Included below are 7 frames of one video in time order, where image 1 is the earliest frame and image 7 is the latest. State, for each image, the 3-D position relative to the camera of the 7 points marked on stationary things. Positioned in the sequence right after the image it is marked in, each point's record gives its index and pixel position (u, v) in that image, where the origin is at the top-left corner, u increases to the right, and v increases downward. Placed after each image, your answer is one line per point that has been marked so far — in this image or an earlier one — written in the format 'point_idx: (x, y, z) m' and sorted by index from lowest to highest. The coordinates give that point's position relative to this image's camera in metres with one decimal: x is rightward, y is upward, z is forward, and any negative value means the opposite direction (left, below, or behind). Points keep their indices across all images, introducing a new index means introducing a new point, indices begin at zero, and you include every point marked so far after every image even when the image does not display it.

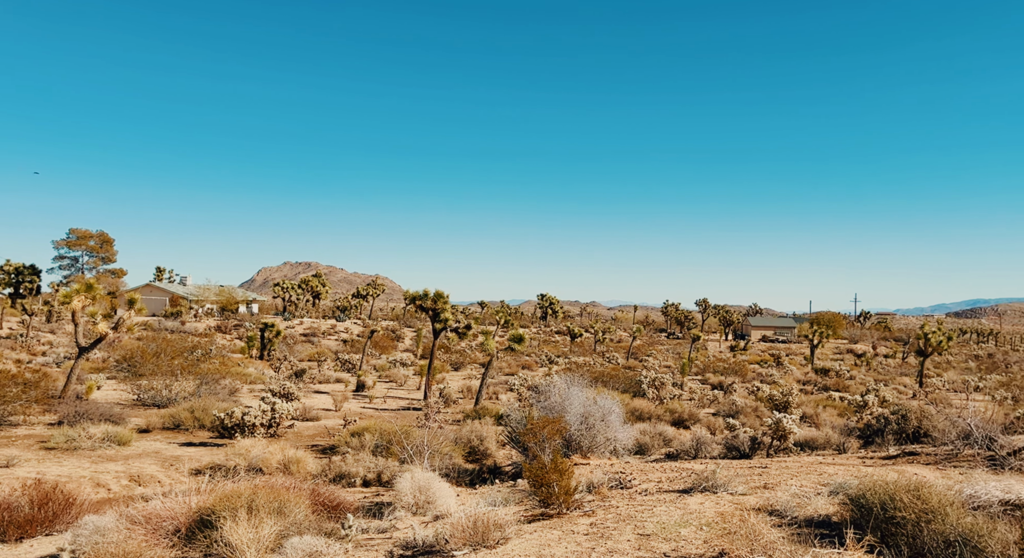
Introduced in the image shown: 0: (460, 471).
0: (-1.3, -4.5, +15.1) m
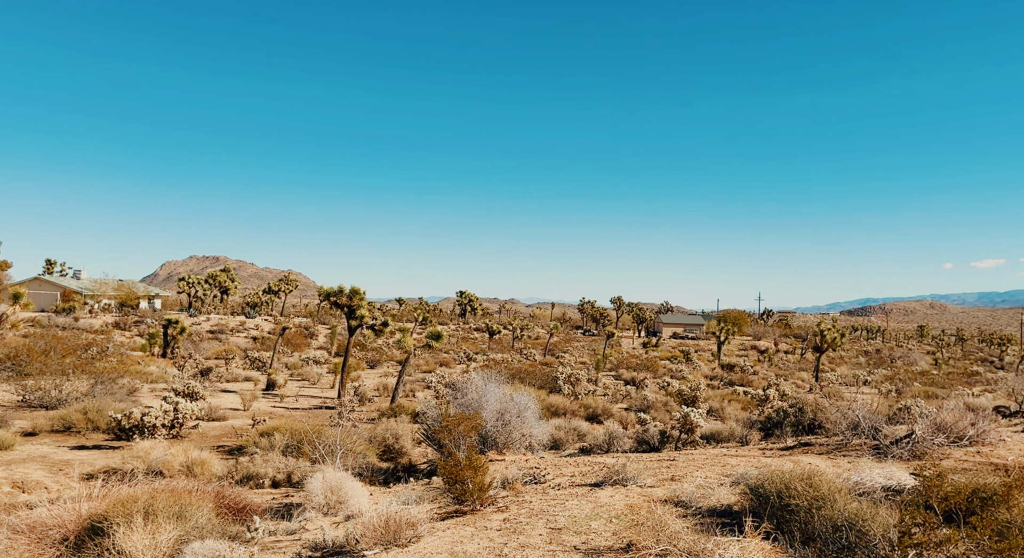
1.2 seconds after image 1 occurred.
0: (-3.2, -4.4, +14.9) m
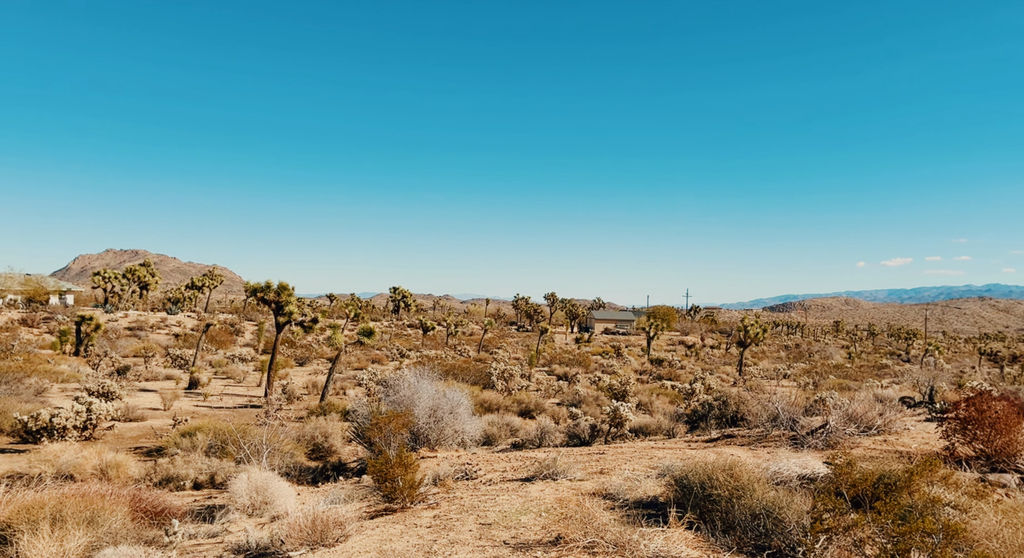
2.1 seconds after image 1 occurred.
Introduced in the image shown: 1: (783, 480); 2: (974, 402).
0: (-4.8, -4.3, +14.6) m
1: (+5.5, -4.1, +12.9) m
2: (+9.3, -2.5, +13.0) m
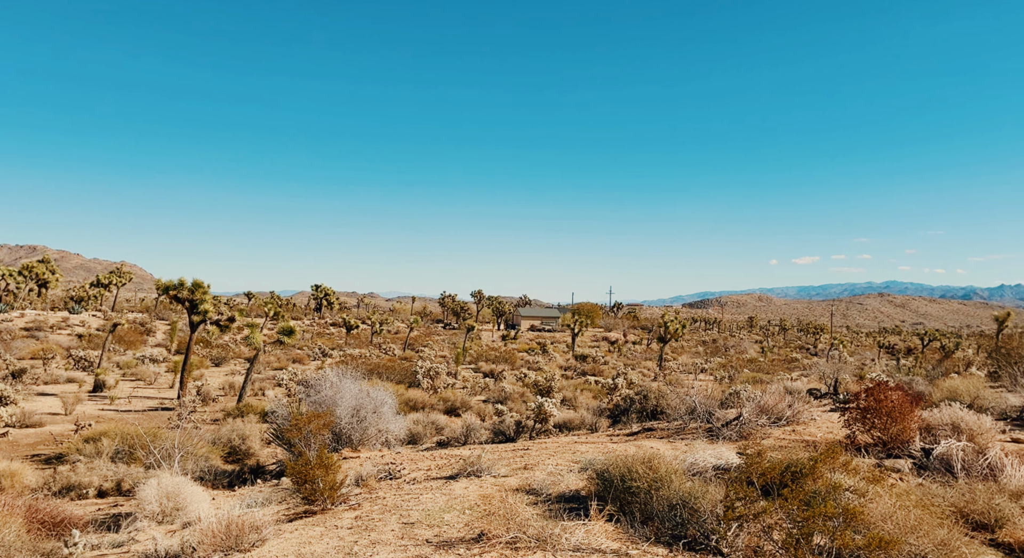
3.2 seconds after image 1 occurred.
0: (-6.5, -4.3, +14.1) m
1: (+3.9, -4.0, +13.3) m
2: (+7.7, -2.4, +13.7) m
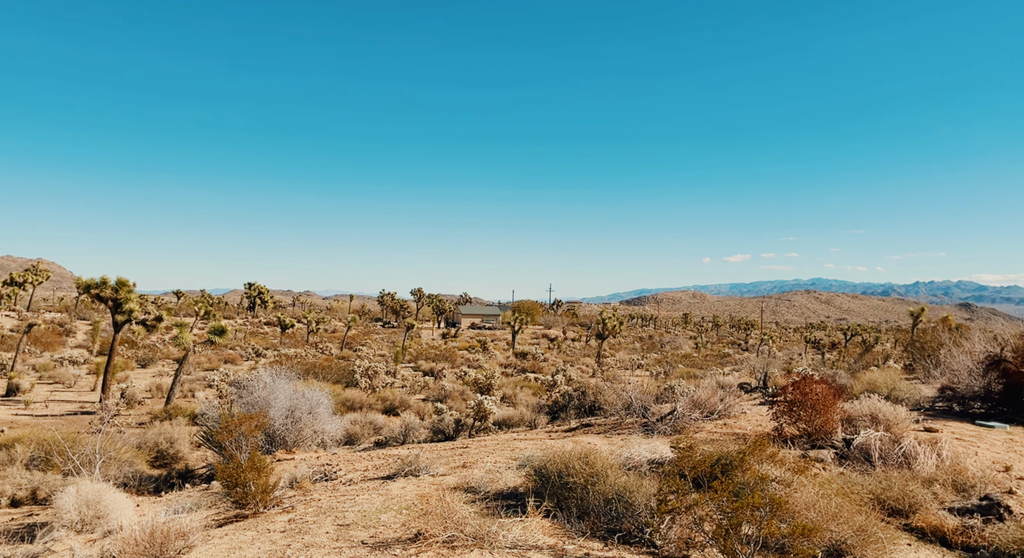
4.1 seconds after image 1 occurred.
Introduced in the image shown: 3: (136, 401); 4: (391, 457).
0: (-7.8, -4.2, +13.6) m
1: (+2.6, -4.0, +13.6) m
2: (+6.4, -2.4, +14.2) m
3: (-10.8, -3.6, +18.7) m
4: (-2.8, -4.2, +15.0) m
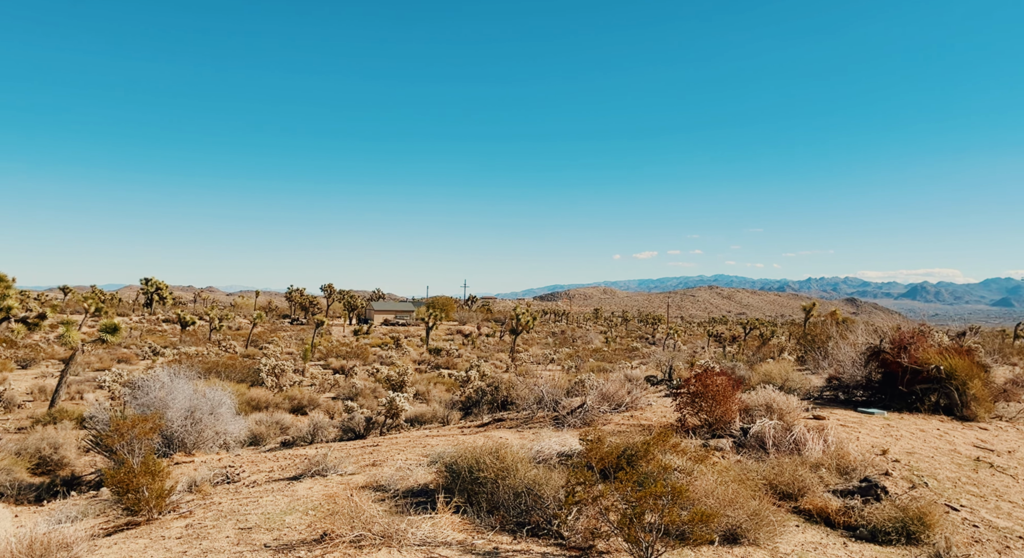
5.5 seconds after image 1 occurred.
0: (-9.7, -4.1, +12.7) m
1: (+0.7, -3.9, +13.8) m
2: (+4.4, -2.3, +14.8) m
3: (-13.2, -3.4, +17.5) m
4: (-4.9, -4.1, +14.6) m
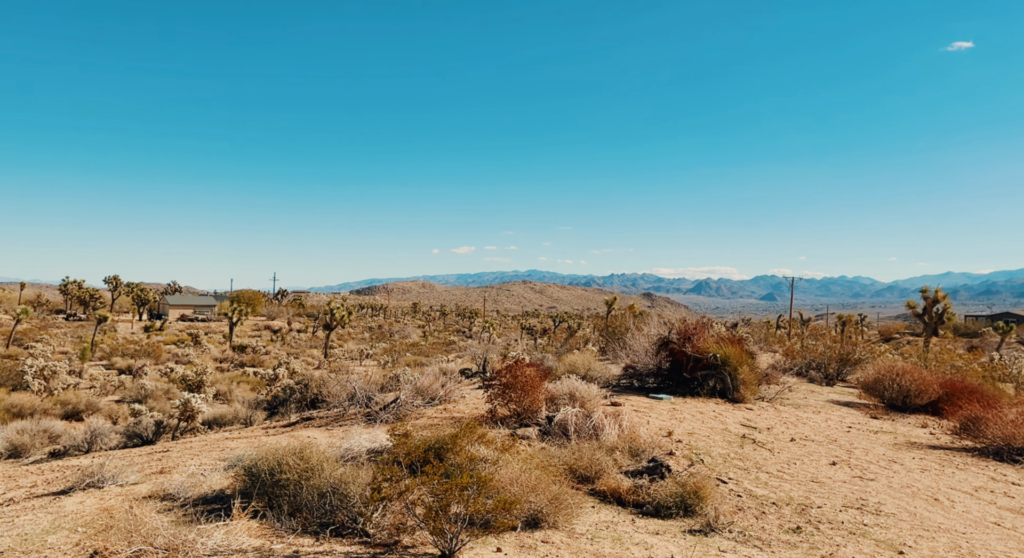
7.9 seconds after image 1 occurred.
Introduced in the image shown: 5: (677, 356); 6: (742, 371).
0: (-13.3, -3.9, +10.2) m
1: (-3.4, -3.7, +13.4) m
2: (0.0, -2.2, +15.2) m
3: (-17.7, -3.2, +14.1) m
4: (-9.0, -3.9, +13.1) m
5: (+4.9, -2.2, +18.2) m
6: (+6.3, -2.5, +17.3) m
